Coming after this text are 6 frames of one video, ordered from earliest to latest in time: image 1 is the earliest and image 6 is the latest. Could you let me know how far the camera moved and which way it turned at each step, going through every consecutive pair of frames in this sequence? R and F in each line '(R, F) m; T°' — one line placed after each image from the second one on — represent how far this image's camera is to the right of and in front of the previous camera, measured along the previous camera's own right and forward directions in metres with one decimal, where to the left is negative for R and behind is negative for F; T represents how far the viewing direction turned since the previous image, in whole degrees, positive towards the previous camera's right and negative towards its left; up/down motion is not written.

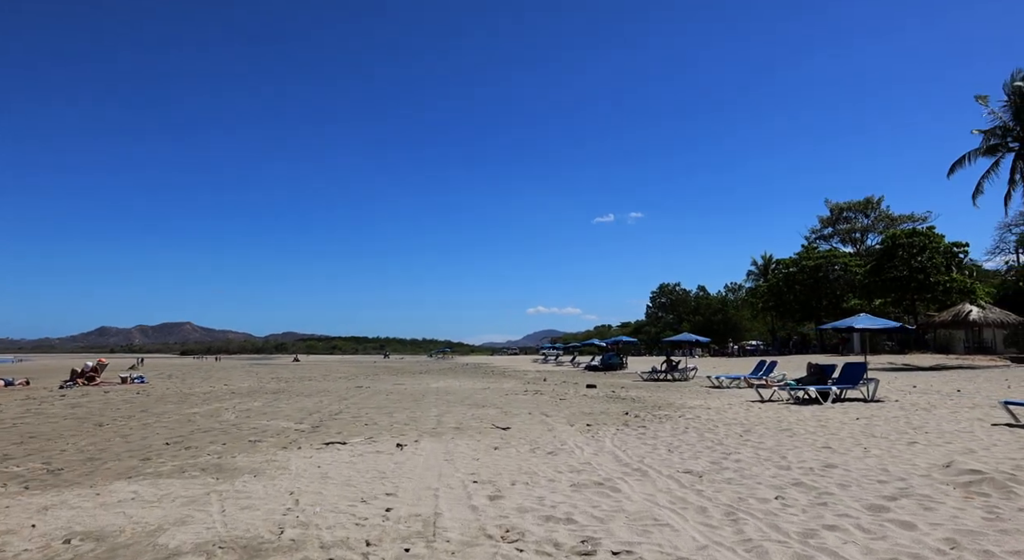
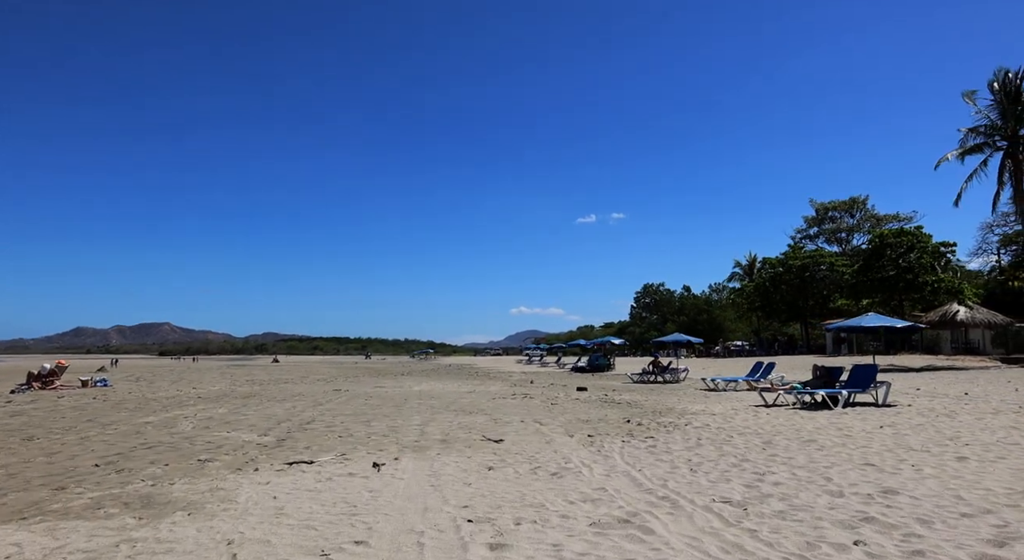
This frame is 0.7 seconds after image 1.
(-0.1, +1.2) m; +1°
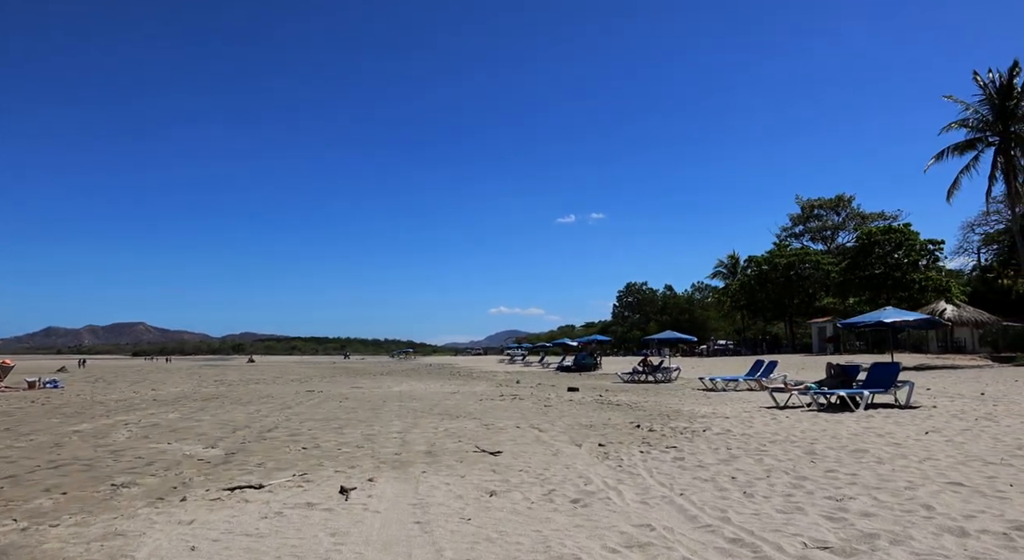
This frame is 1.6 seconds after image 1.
(-0.2, +1.5) m; +2°
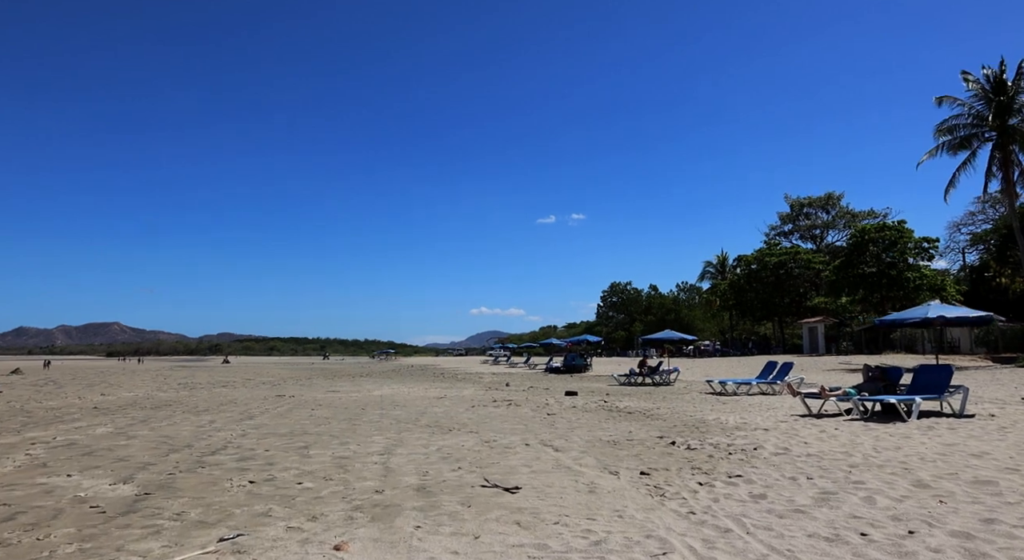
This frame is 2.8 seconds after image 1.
(-0.4, +2.0) m; +2°
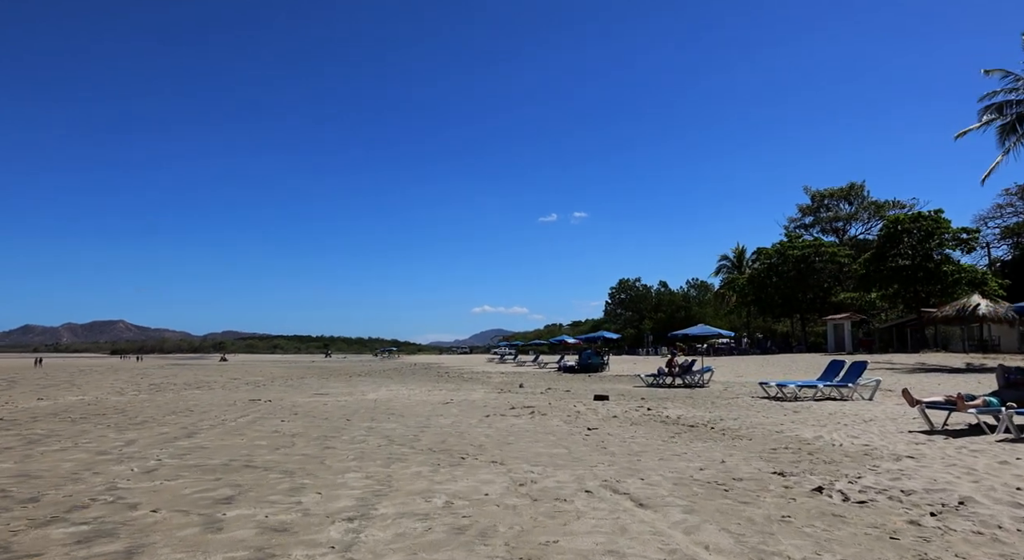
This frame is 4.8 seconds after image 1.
(-0.4, +3.2) m; 0°
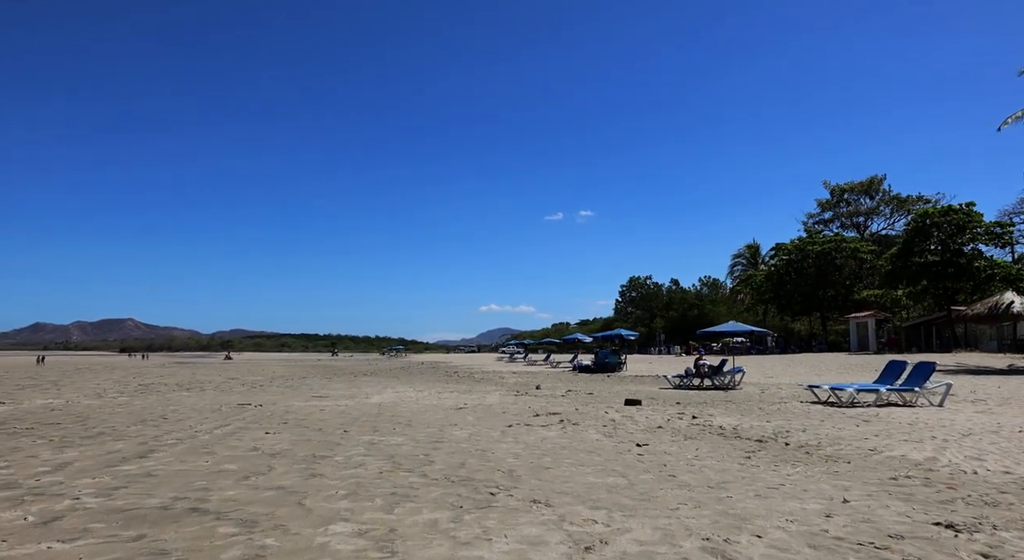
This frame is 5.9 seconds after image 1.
(-0.3, +1.9) m; -1°
